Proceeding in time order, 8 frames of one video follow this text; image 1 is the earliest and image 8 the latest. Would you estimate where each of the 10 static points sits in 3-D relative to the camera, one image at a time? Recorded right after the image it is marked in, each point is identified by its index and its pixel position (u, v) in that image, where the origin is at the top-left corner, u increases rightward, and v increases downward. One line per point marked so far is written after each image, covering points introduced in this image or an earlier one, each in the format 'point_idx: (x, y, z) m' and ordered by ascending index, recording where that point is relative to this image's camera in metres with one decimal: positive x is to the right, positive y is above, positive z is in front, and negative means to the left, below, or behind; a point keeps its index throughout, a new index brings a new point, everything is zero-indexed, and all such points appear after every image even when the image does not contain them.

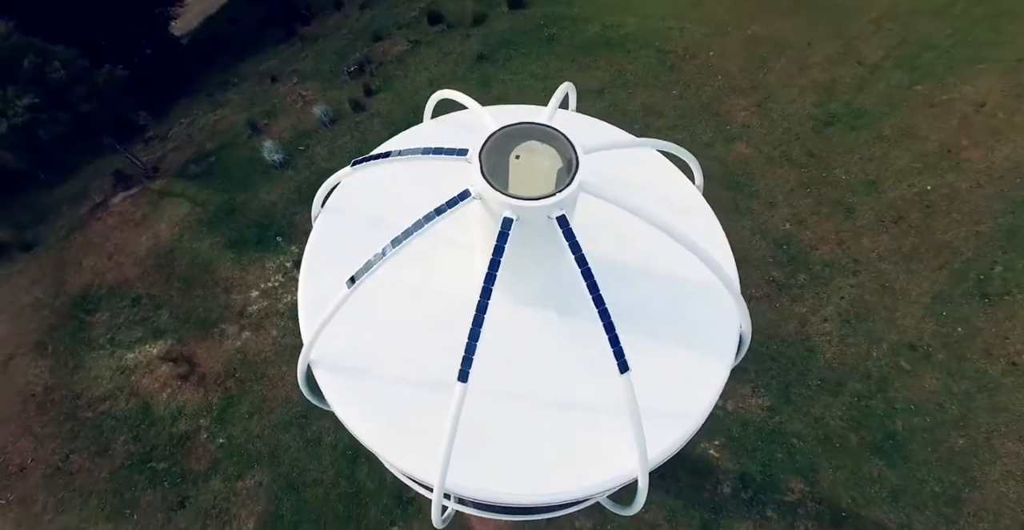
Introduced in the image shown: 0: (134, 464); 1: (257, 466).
0: (-15.1, -8.0, +19.2) m
1: (-9.9, -7.8, +18.8) m
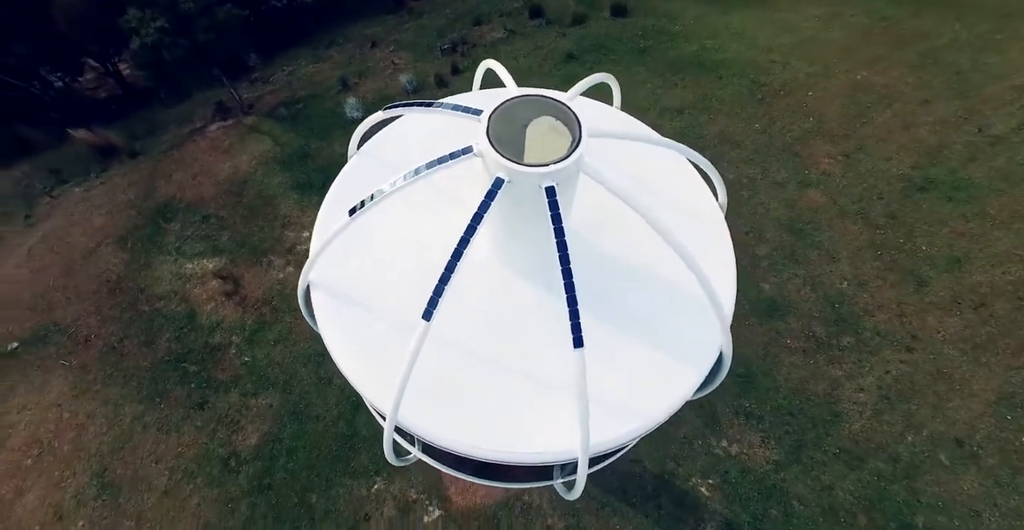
0: (-15.0, -4.3, +21.2) m
1: (-10.1, -5.2, +20.2) m
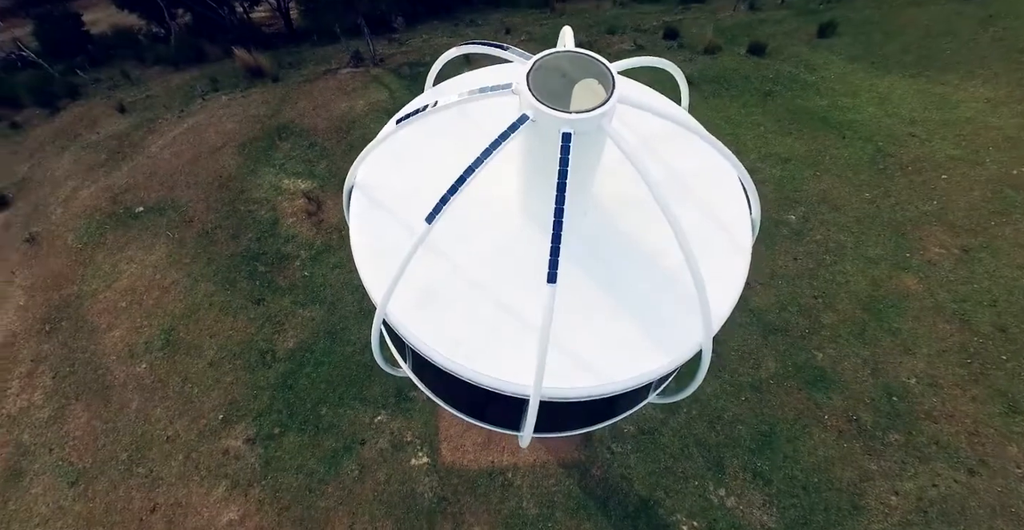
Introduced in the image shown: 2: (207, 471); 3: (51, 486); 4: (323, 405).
0: (-13.1, +0.3, +23.8) m
1: (-8.8, -1.9, +22.1) m
2: (-11.8, -8.0, +18.6) m
3: (-18.3, -8.9, +19.3) m
4: (-7.7, -5.7, +19.4) m
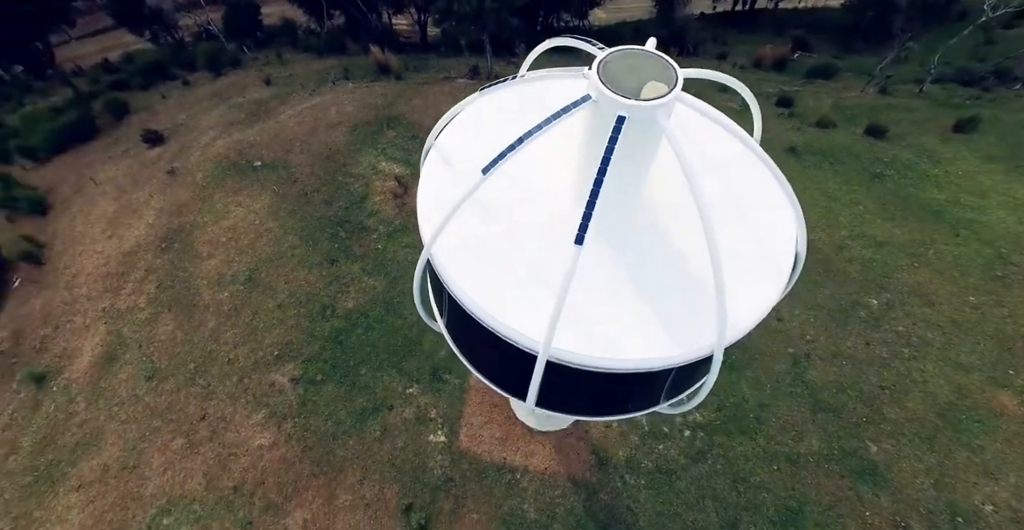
0: (-9.7, +2.3, +26.2) m
1: (-6.3, -0.6, +23.7) m
2: (-11.0, -5.6, +20.4) m
3: (-17.4, -5.2, +22.0) m
4: (-6.4, -4.3, +20.7) m
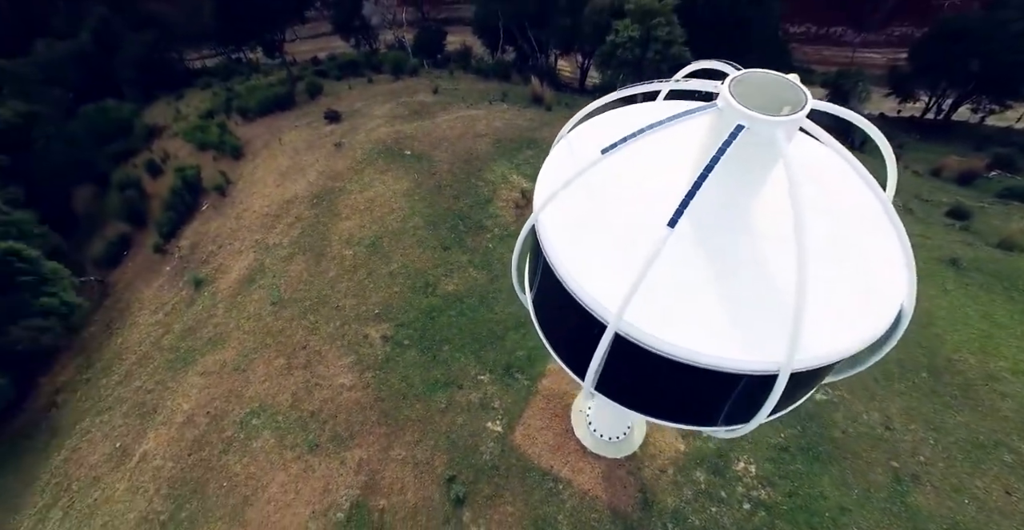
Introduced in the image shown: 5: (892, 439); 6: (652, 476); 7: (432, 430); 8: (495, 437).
0: (-3.4, +2.9, +28.7) m
1: (-1.4, -0.4, +25.4) m
2: (-7.8, -3.7, +22.8) m
3: (-13.4, -1.8, +25.8) m
4: (-3.1, -3.6, +22.3) m
5: (+15.7, -7.2, +19.9) m
6: (+5.3, -7.9, +18.0) m
7: (-3.2, -6.6, +19.4) m
8: (-0.7, -6.8, +18.9) m
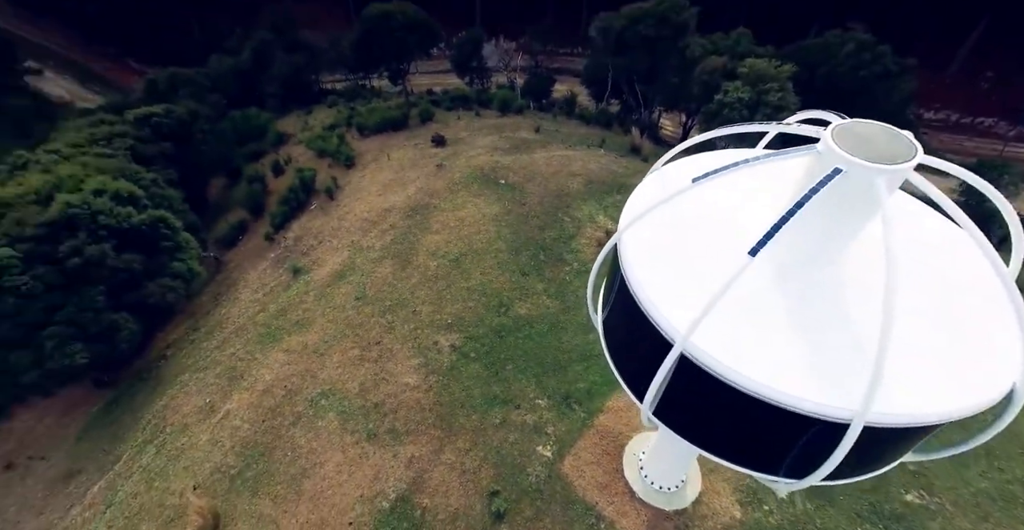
0: (+1.5, +1.2, +29.7) m
1: (+2.5, -2.1, +25.8) m
2: (-4.7, -4.0, +24.1) m
3: (-9.5, -1.6, +28.0) m
4: (-0.1, -4.6, +22.8) m
5: (+17.3, -10.8, +17.4) m
6: (+6.7, -9.8, +17.0) m
7: (-1.2, -7.3, +19.8) m
8: (+1.2, -7.8, +18.9) m
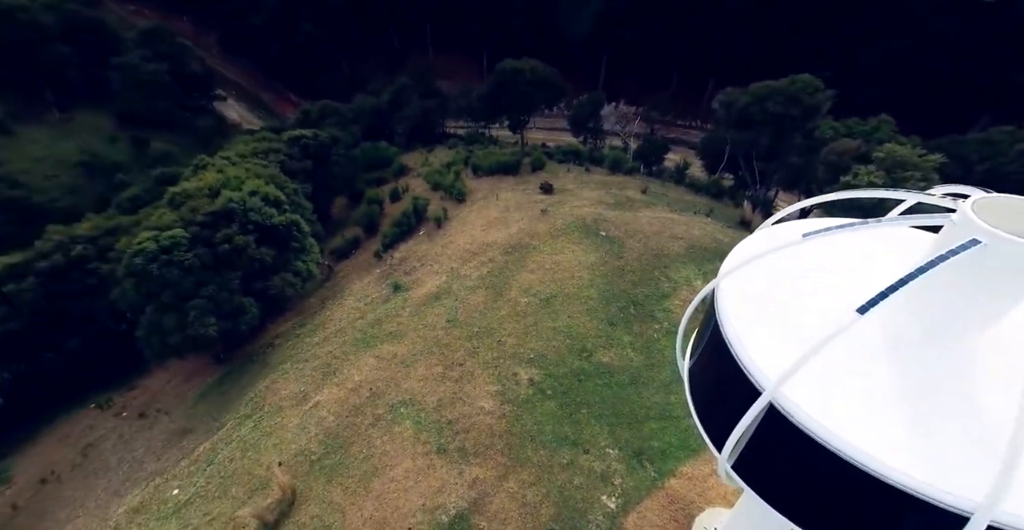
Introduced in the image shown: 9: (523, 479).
0: (+7.1, -2.0, +29.7) m
1: (+6.8, -5.0, +25.4) m
2: (-0.7, -5.6, +24.8) m
3: (-4.3, -3.0, +29.7) m
4: (+3.4, -6.7, +22.7) m
5: (+18.4, -14.8, +13.7) m
6: (+8.2, -12.1, +15.3) m
7: (+1.4, -8.8, +19.7) m
8: (+3.5, -9.6, +18.3) m
9: (+0.4, -8.9, +19.8) m
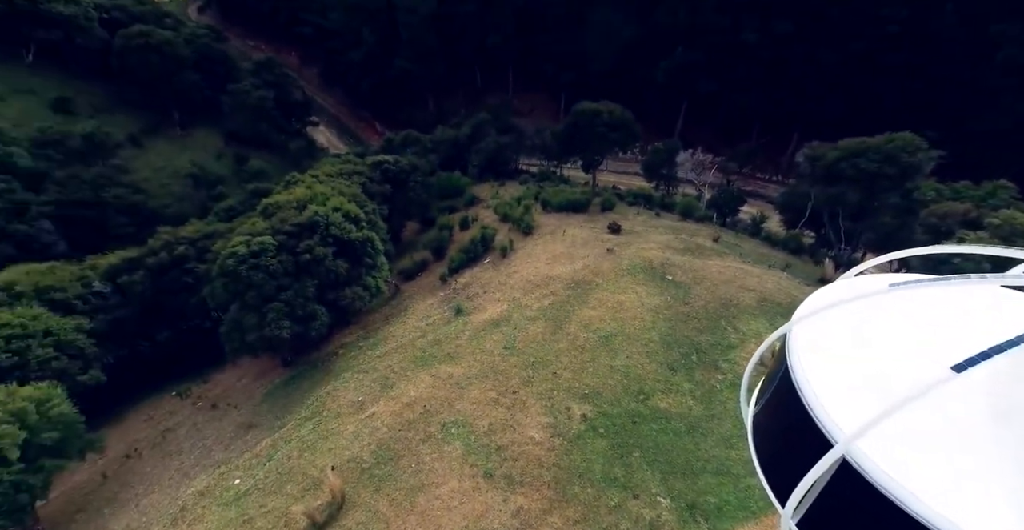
0: (+10.7, -4.7, +28.7) m
1: (+9.6, -7.3, +24.4) m
2: (+2.0, -7.2, +24.7) m
3: (-0.7, -4.7, +30.2) m
4: (+5.7, -8.5, +21.9) m
5: (+18.6, -17.1, +10.6) m
6: (+9.0, -13.7, +13.7) m
7: (+3.2, -10.2, +19.1) m
8: (+5.0, -11.0, +17.5) m
9: (+2.2, -10.2, +19.4) m
